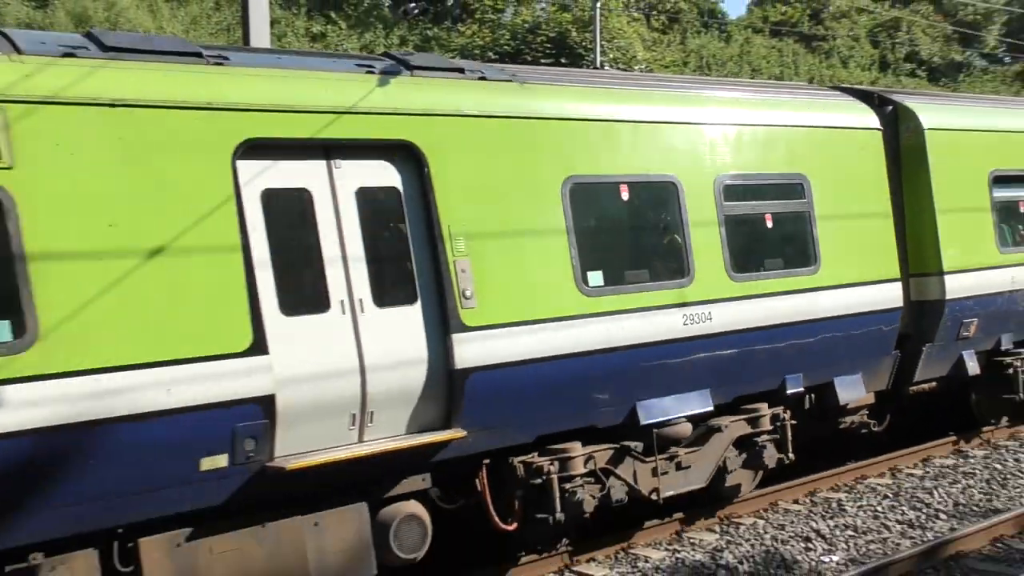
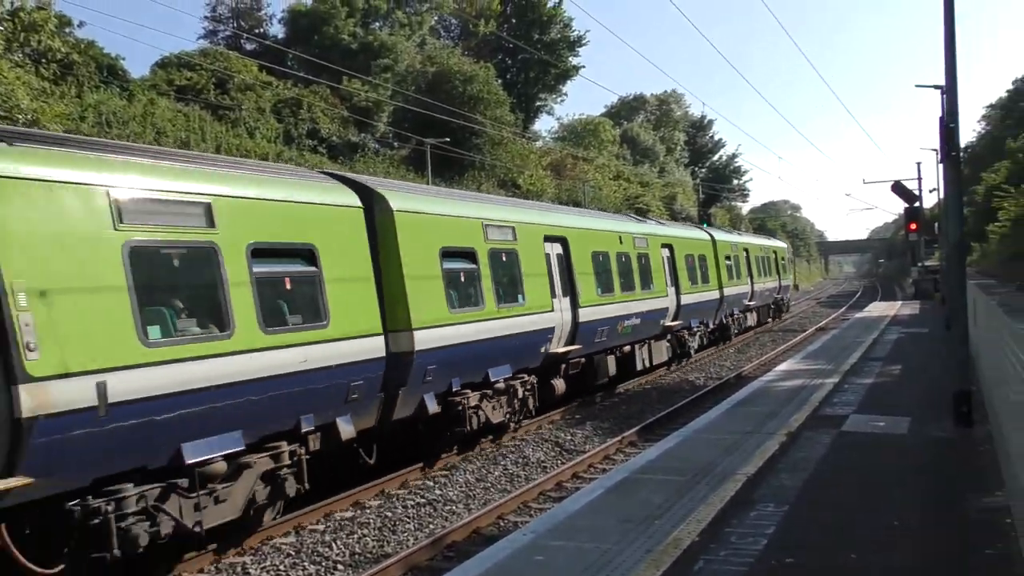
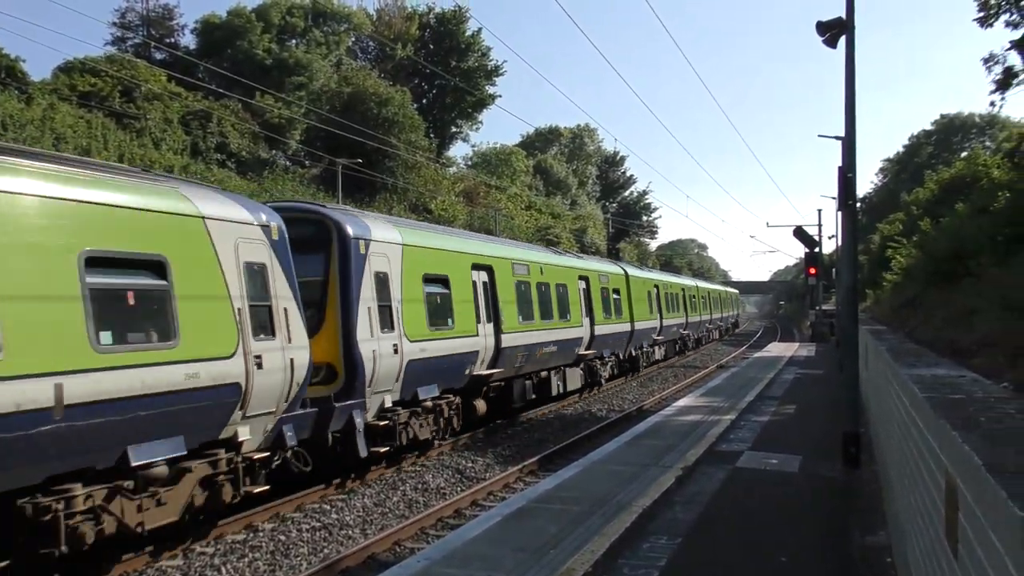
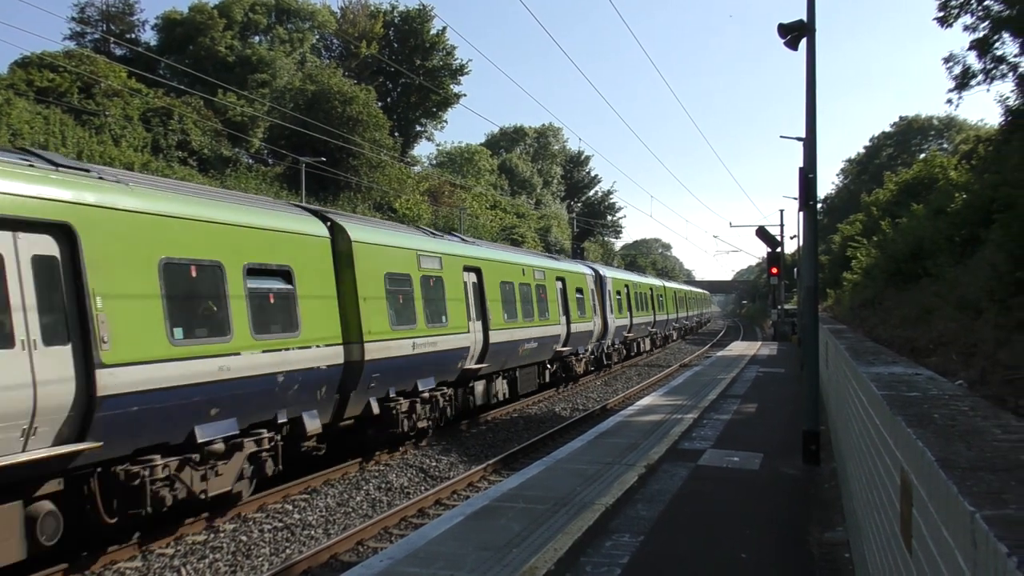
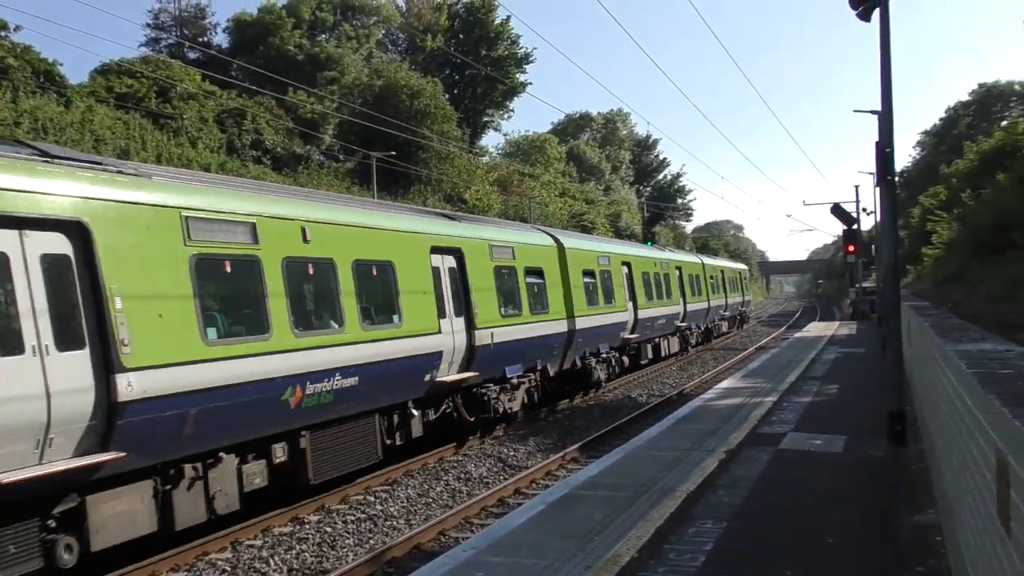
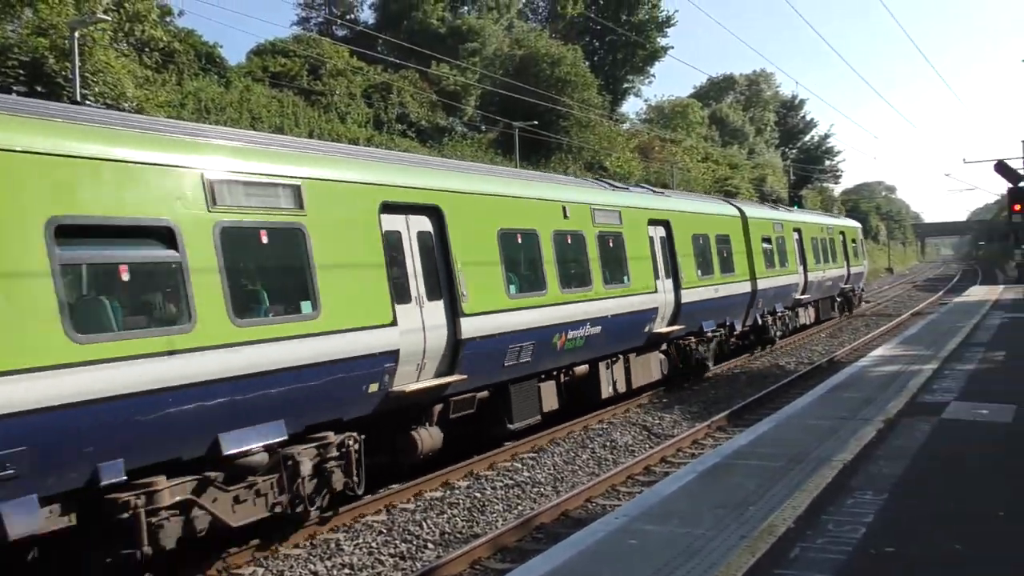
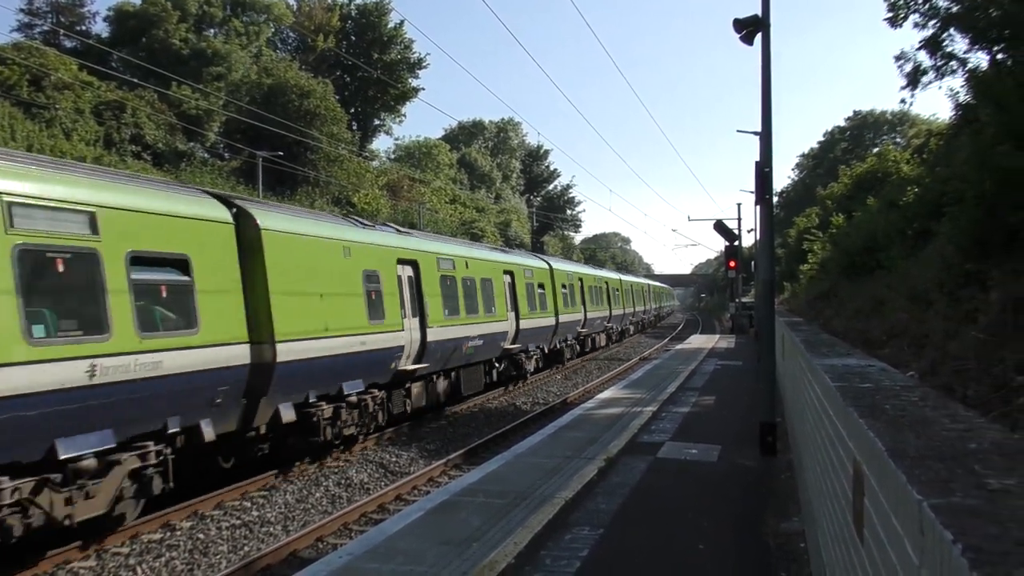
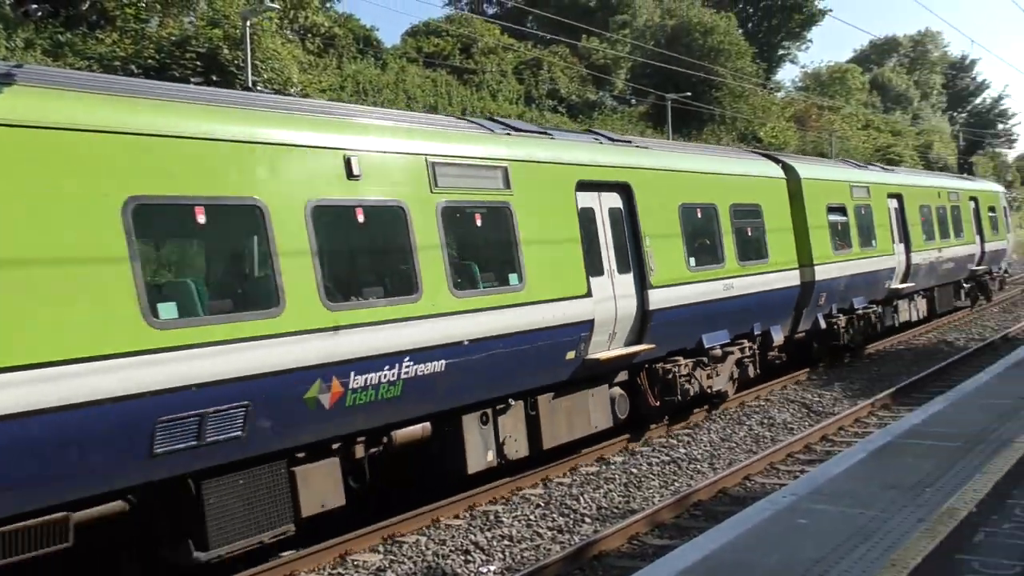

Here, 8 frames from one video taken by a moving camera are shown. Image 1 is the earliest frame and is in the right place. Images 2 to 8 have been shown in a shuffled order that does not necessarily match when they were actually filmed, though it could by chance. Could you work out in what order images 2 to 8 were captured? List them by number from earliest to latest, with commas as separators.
8, 6, 2, 5, 3, 4, 7
